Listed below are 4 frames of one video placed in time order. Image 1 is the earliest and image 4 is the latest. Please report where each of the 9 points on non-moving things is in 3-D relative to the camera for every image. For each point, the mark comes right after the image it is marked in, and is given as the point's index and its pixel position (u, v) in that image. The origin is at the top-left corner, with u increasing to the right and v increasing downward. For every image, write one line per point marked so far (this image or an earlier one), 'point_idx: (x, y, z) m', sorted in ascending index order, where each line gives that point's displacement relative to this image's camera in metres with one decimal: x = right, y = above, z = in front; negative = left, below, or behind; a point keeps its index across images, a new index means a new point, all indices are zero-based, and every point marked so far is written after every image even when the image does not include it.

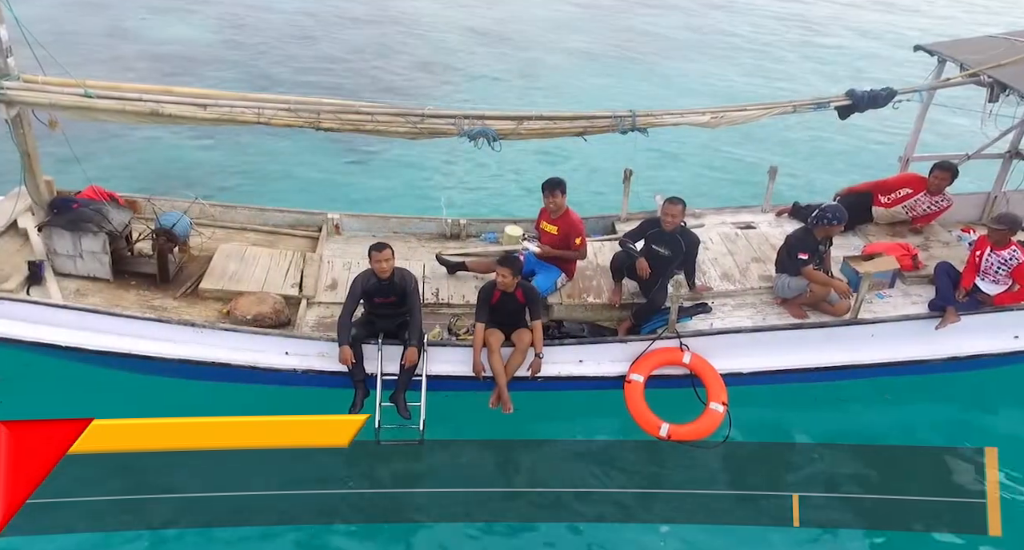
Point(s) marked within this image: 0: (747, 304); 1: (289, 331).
0: (+2.8, -0.3, +8.0) m
1: (-2.4, -0.6, +7.3) m
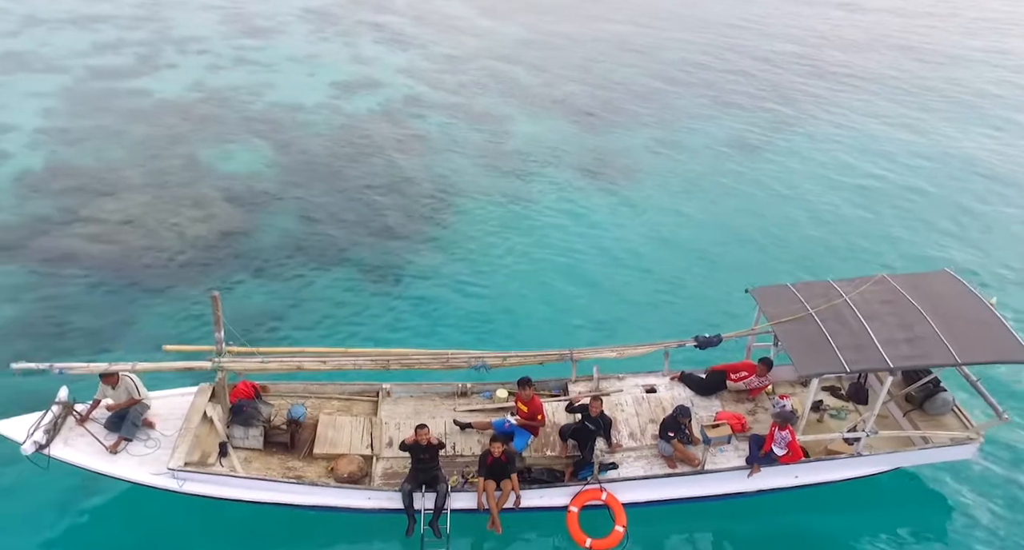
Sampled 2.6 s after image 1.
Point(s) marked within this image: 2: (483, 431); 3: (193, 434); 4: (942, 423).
0: (+2.5, -3.5, +13.3) m
1: (-2.6, -3.8, +12.5) m
2: (-0.6, -3.1, +13.5) m
3: (-5.8, -2.9, +12.3) m
4: (+8.4, -2.9, +13.4) m
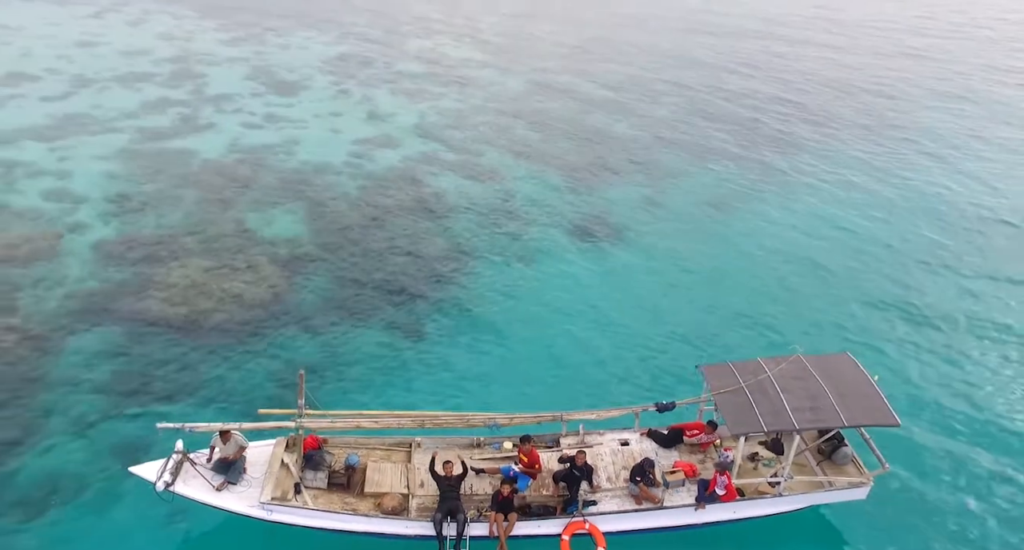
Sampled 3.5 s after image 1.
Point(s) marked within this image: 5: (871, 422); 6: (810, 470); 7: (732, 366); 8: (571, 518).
0: (+2.6, -5.5, +17.2) m
1: (-2.5, -5.8, +16.5) m
2: (-0.5, -5.1, +17.5) m
3: (-5.7, -4.8, +16.3) m
4: (+8.5, -5.0, +17.4) m
5: (+8.2, -3.4, +15.7) m
6: (+7.7, -5.0, +17.6) m
7: (+5.7, -2.4, +17.4) m
8: (+1.4, -5.9, +16.6) m
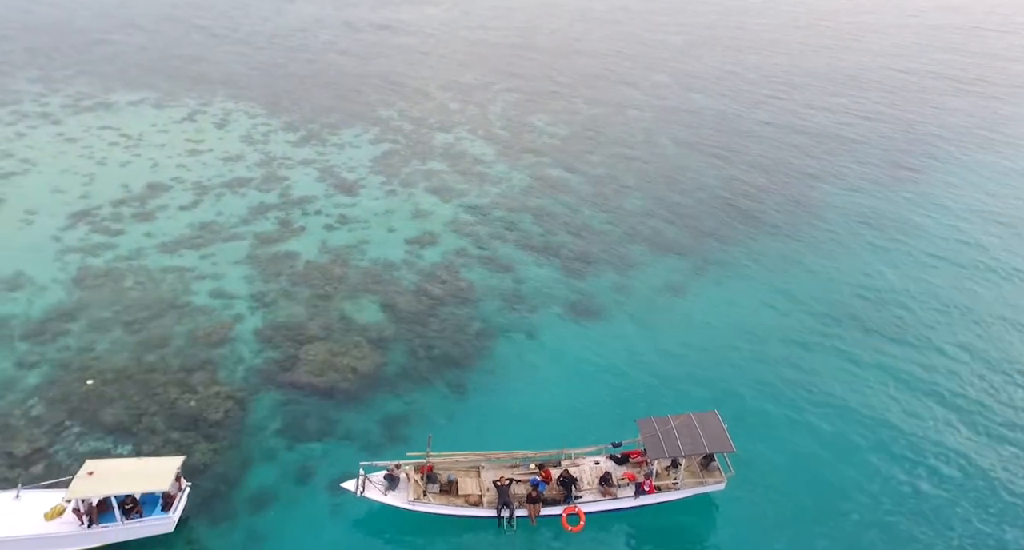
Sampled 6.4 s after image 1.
0: (+3.8, -10.2, +32.1) m
1: (-1.4, -10.6, +31.3) m
2: (+0.6, -9.9, +32.4) m
3: (-4.5, -9.7, +31.1) m
4: (+9.6, -9.5, +32.3) m
5: (+9.3, -7.9, +30.6) m
6: (+8.8, -9.6, +32.5) m
7: (+6.8, -7.0, +32.3) m
8: (+2.5, -10.6, +31.4) m
